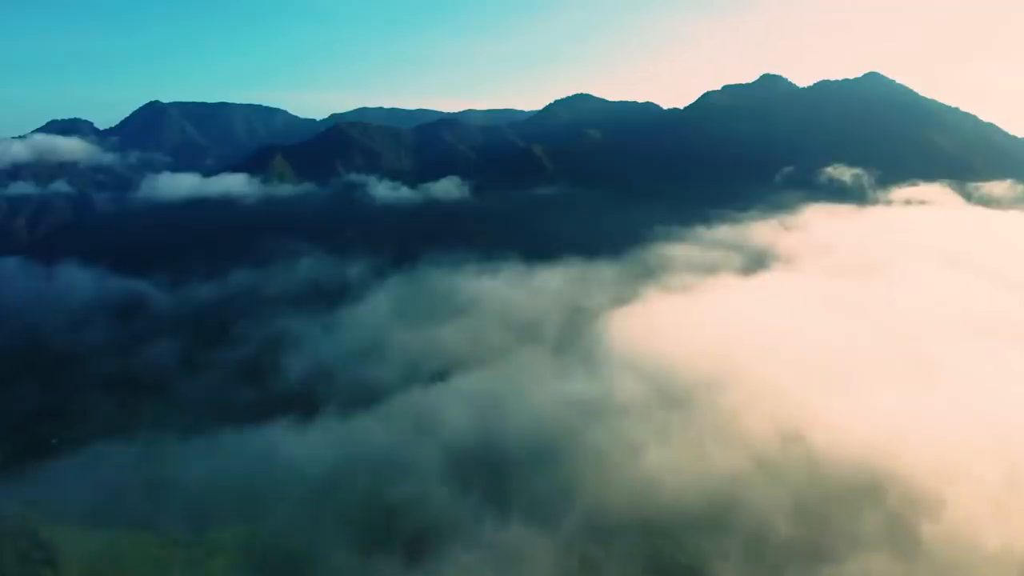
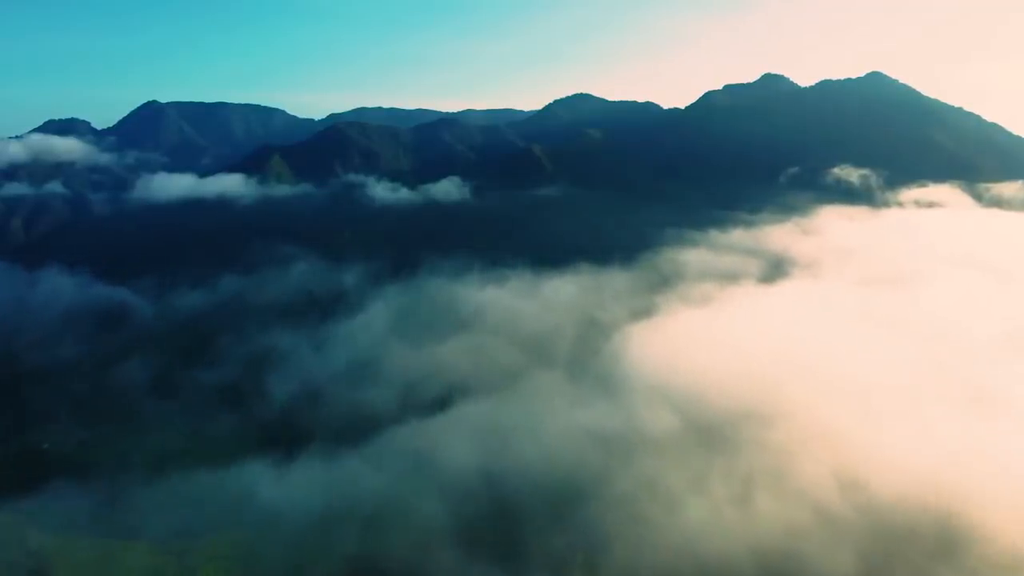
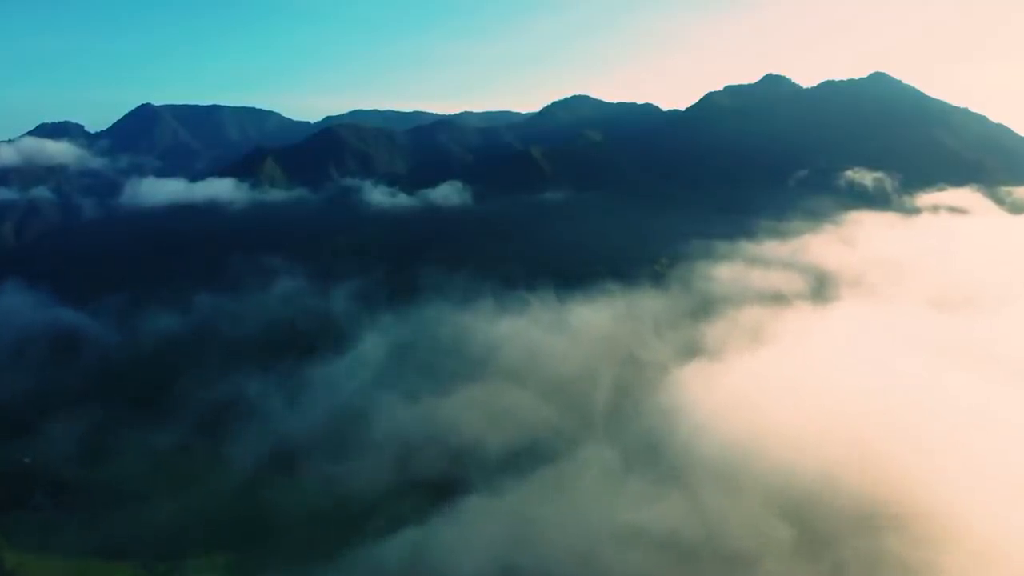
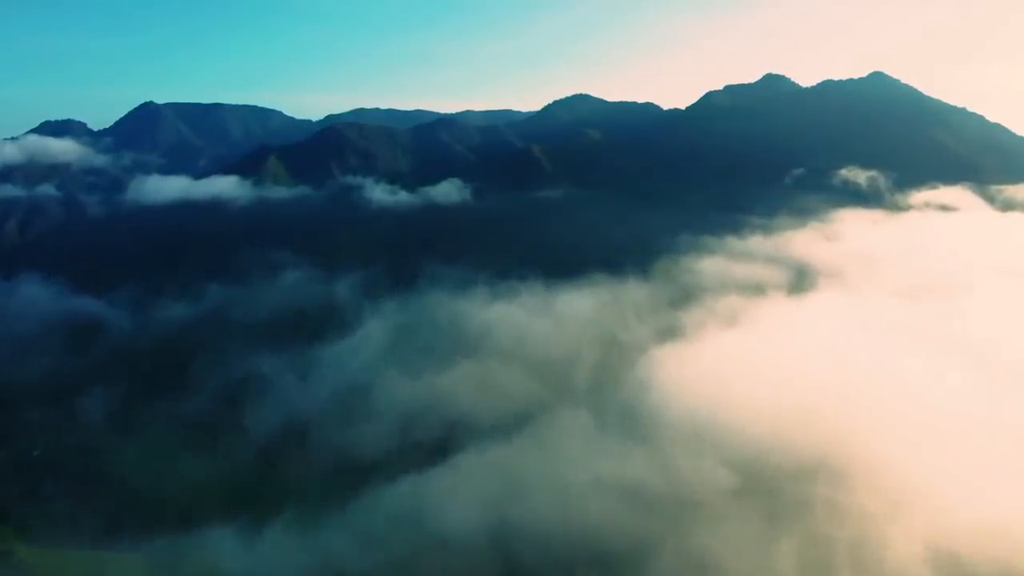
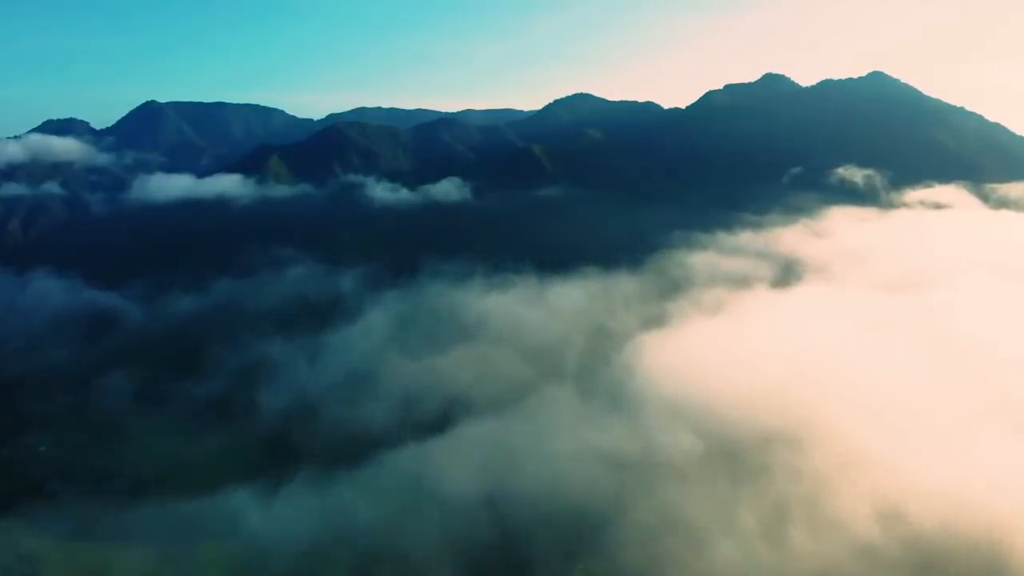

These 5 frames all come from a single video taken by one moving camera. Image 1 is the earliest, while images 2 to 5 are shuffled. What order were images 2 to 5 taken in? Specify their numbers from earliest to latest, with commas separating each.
2, 5, 4, 3
